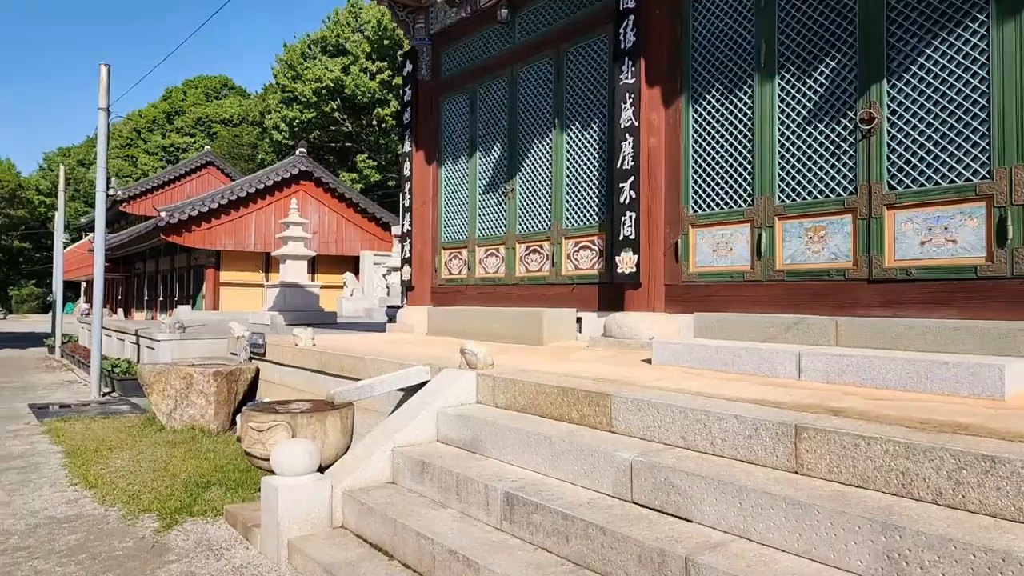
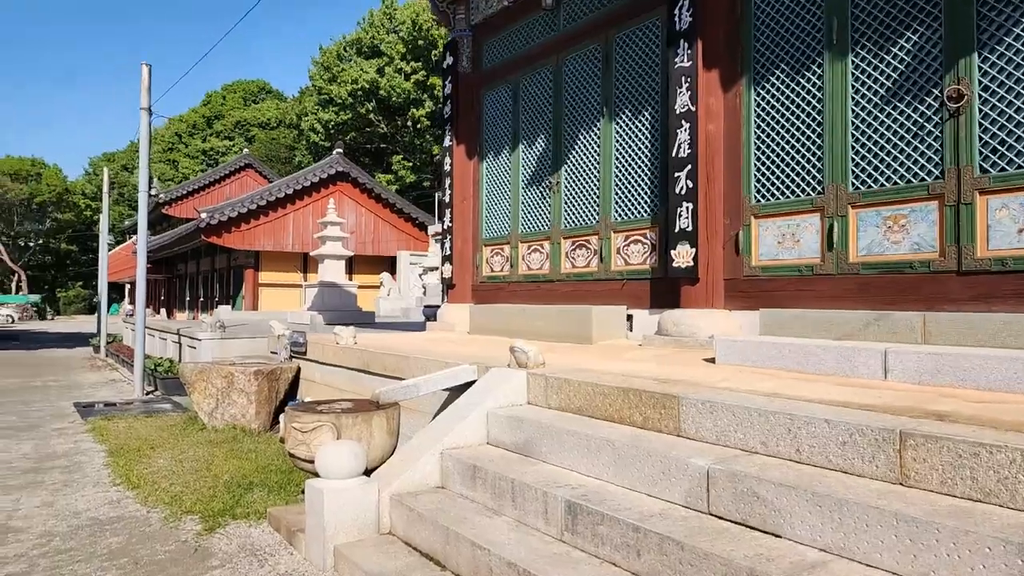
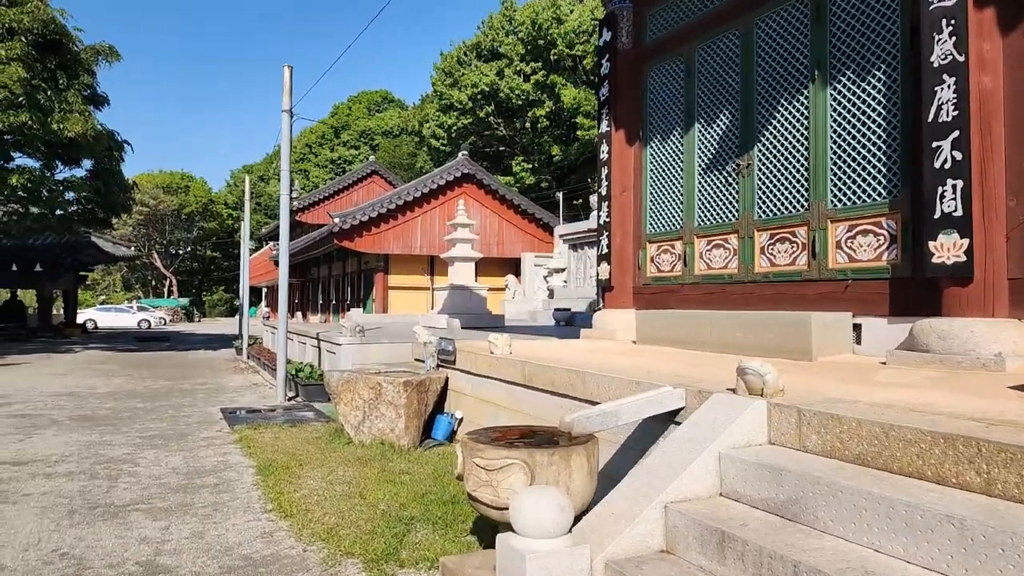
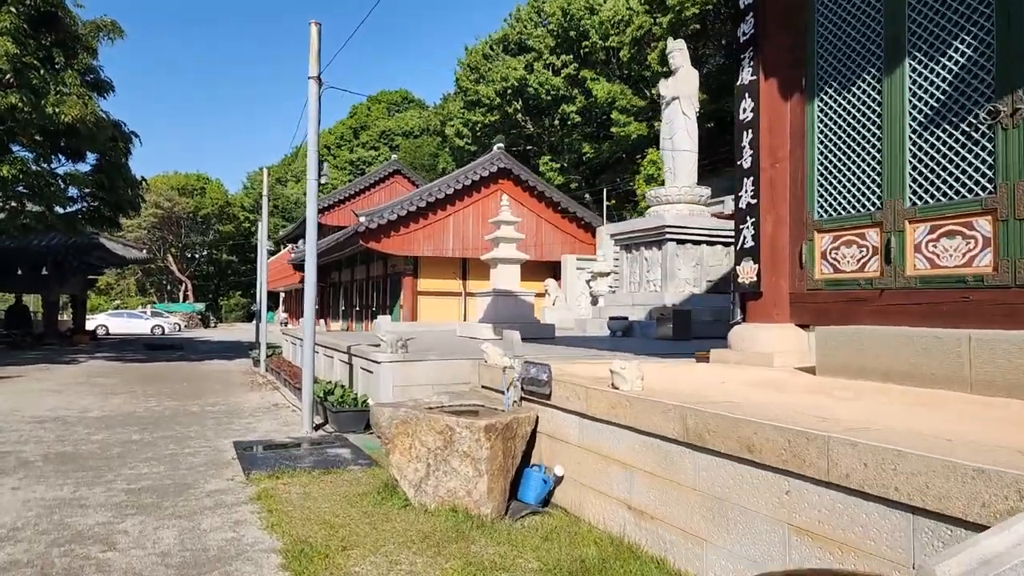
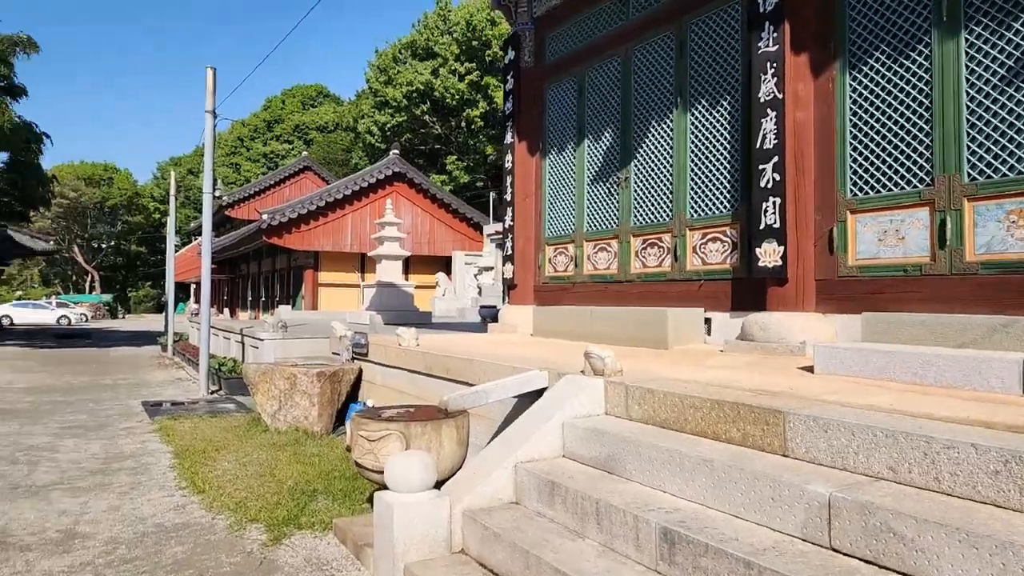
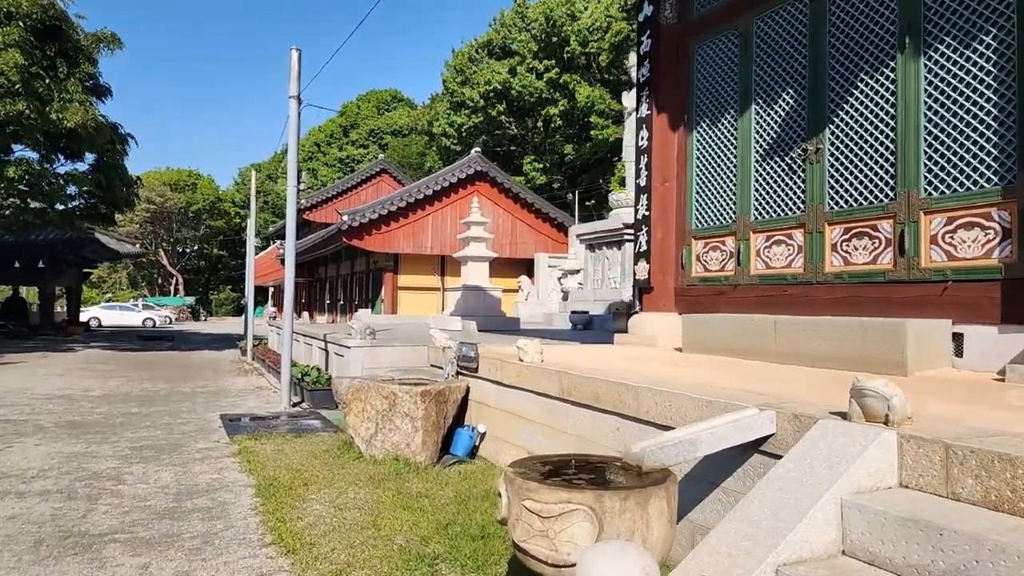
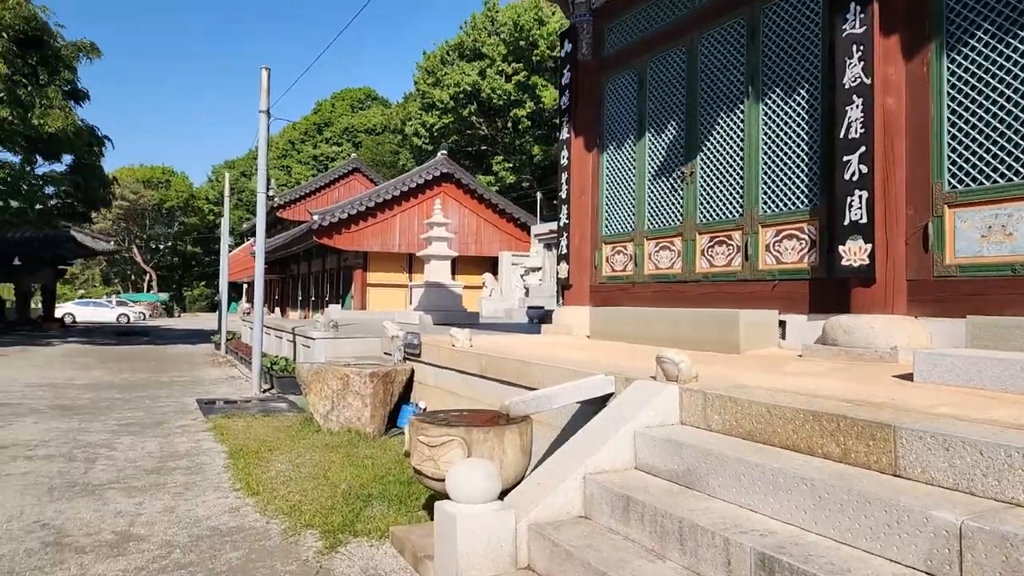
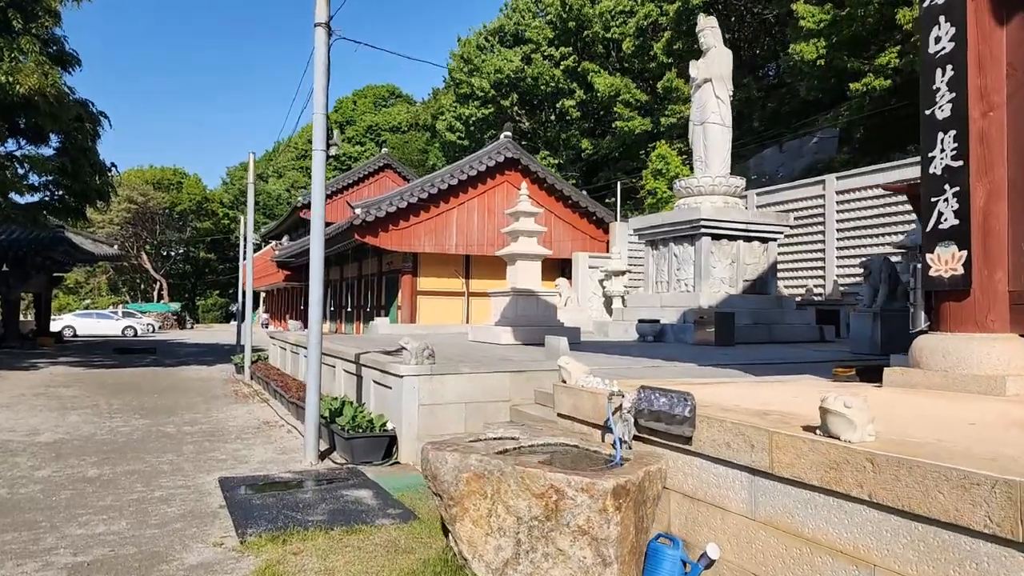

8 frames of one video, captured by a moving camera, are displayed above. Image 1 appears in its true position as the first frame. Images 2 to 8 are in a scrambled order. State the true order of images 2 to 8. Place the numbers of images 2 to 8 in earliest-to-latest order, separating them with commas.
2, 5, 7, 3, 6, 4, 8
